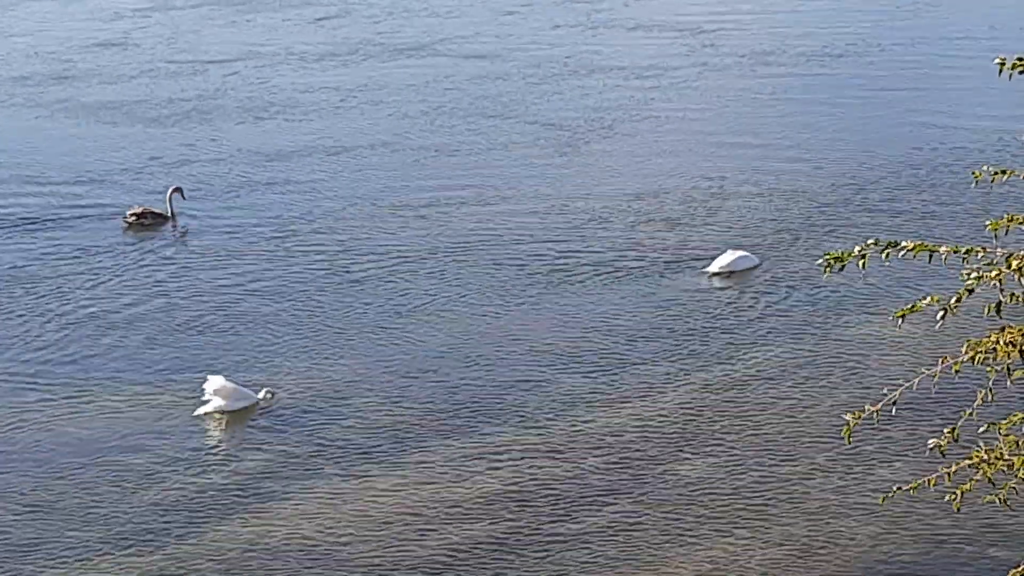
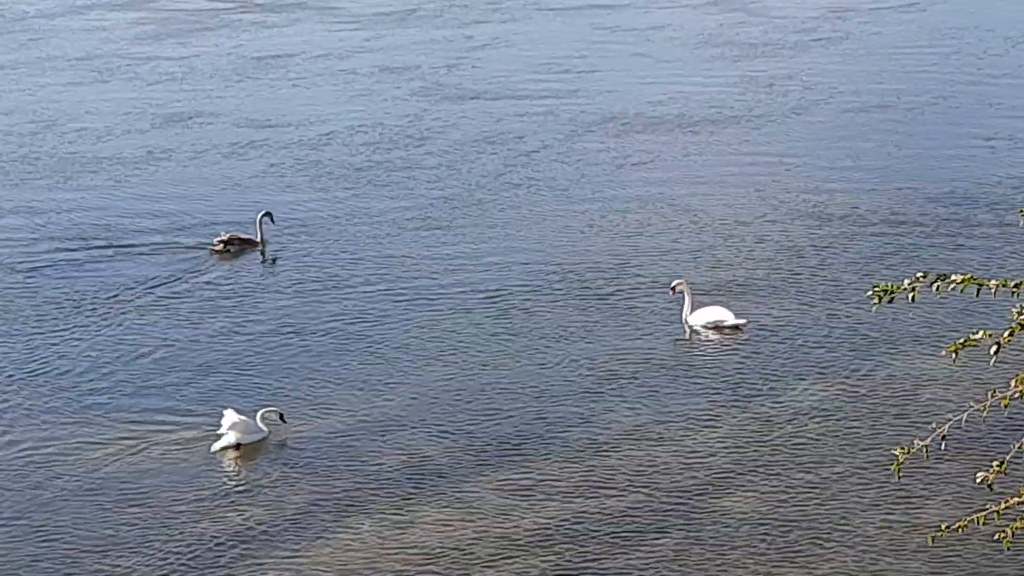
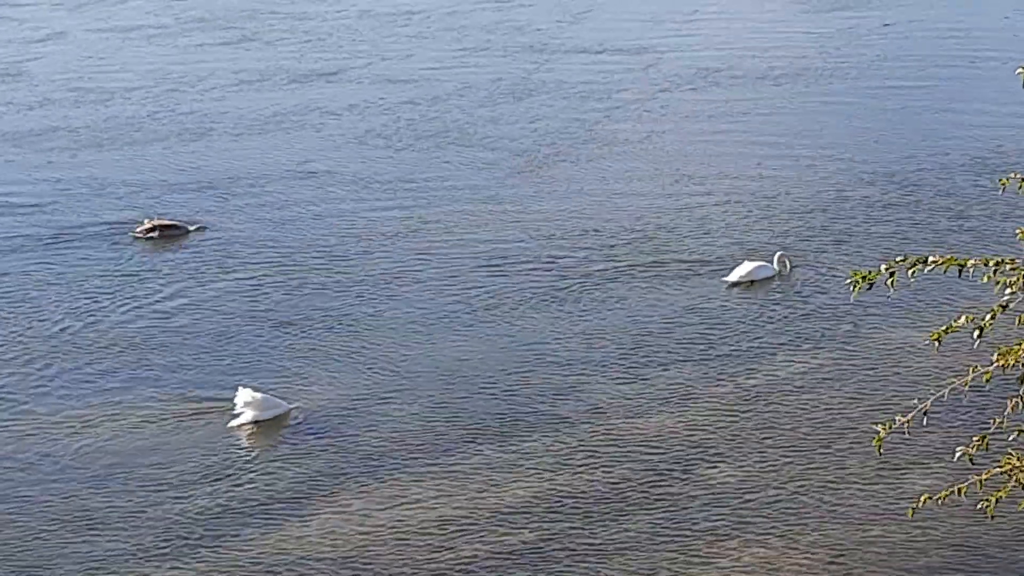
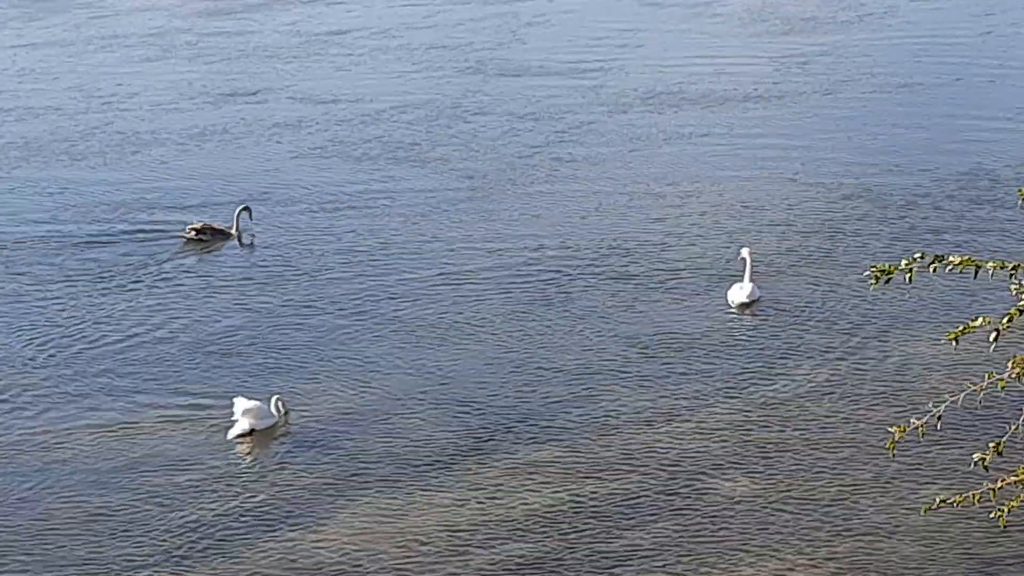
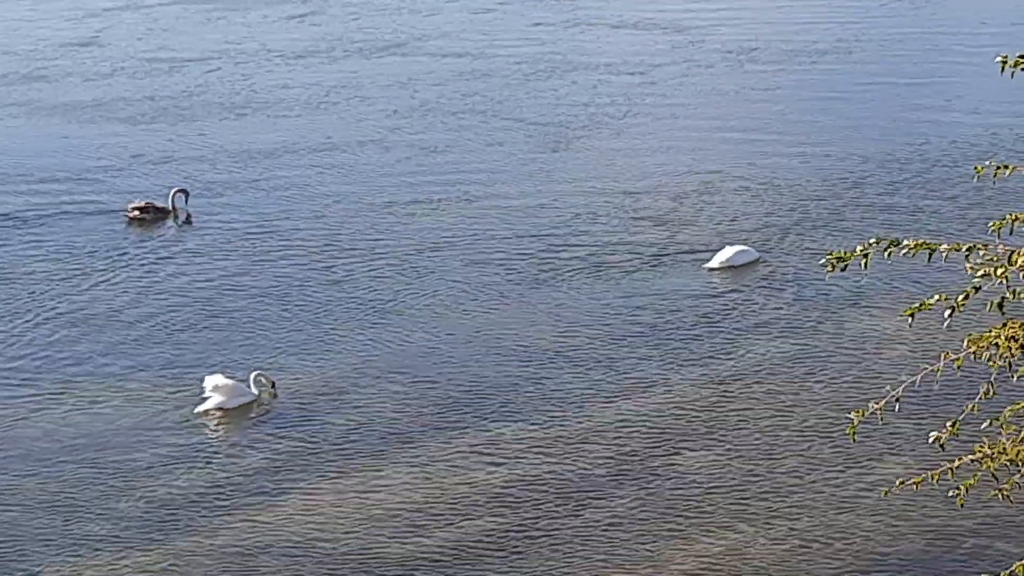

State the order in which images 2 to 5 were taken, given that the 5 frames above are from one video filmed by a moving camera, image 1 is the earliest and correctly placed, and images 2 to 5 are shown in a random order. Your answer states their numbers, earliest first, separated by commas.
5, 3, 4, 2
